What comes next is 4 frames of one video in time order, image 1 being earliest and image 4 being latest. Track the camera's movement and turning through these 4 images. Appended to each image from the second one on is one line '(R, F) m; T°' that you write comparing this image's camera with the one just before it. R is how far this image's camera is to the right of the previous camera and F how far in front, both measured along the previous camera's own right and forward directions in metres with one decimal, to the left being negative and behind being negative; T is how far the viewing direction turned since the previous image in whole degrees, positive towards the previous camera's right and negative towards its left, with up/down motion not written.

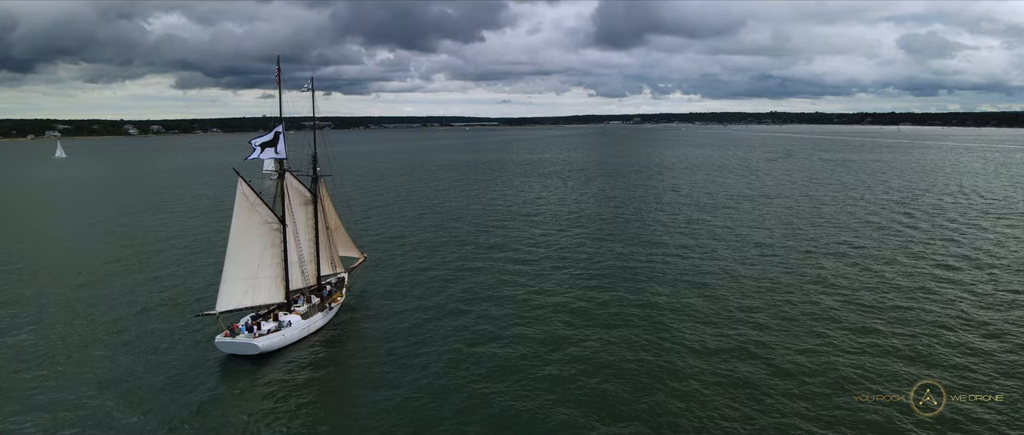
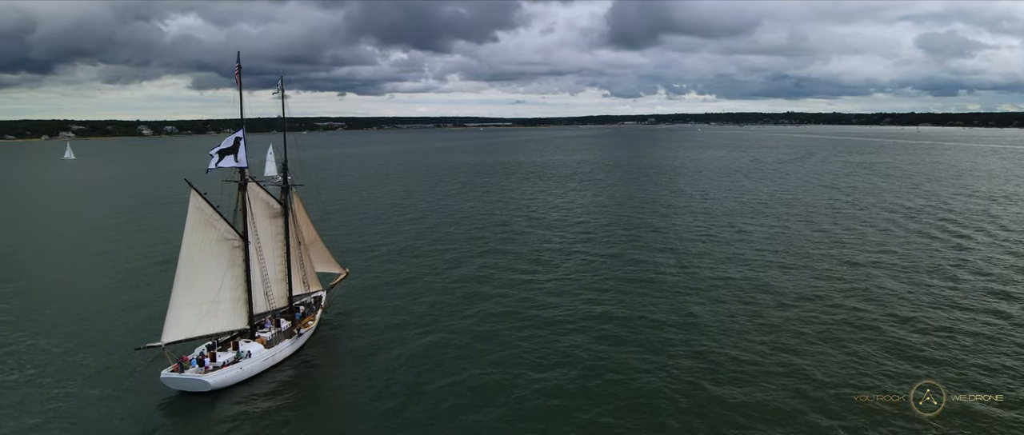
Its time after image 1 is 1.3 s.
(+0.6, +2.1) m; -1°
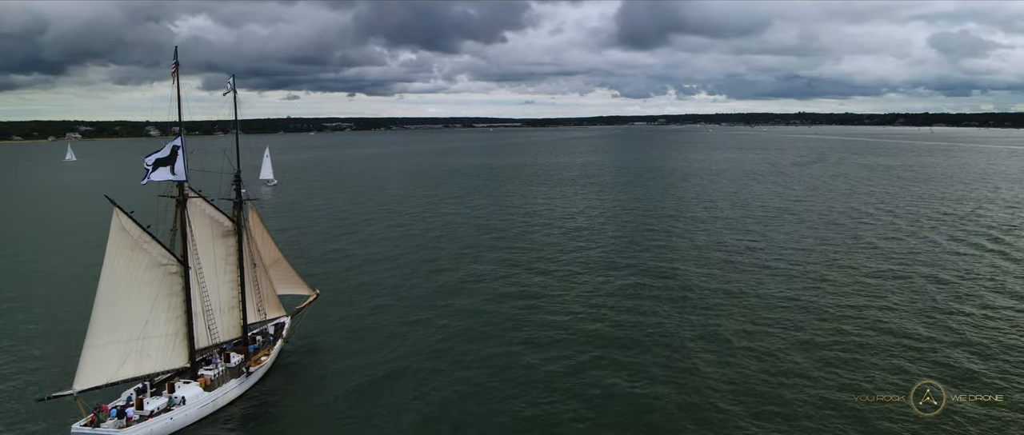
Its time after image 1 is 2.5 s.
(+0.7, +2.3) m; -1°
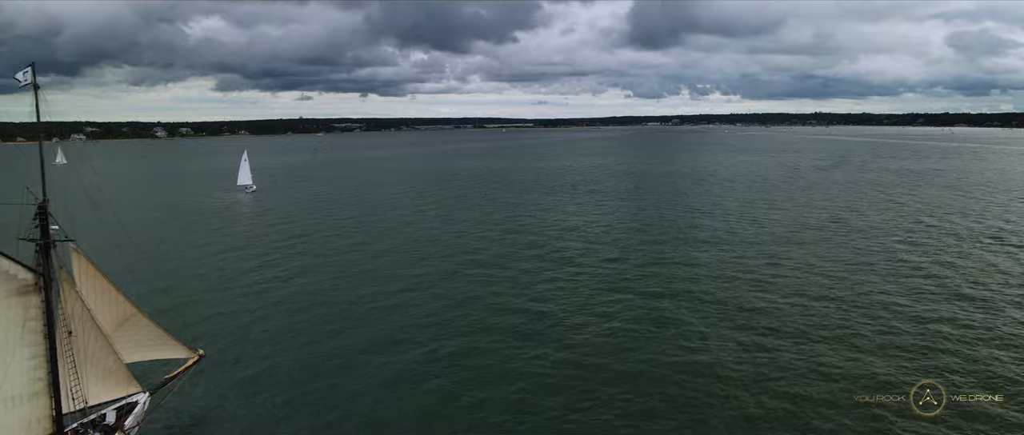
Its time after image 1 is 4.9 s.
(+1.9, +4.5) m; -1°
